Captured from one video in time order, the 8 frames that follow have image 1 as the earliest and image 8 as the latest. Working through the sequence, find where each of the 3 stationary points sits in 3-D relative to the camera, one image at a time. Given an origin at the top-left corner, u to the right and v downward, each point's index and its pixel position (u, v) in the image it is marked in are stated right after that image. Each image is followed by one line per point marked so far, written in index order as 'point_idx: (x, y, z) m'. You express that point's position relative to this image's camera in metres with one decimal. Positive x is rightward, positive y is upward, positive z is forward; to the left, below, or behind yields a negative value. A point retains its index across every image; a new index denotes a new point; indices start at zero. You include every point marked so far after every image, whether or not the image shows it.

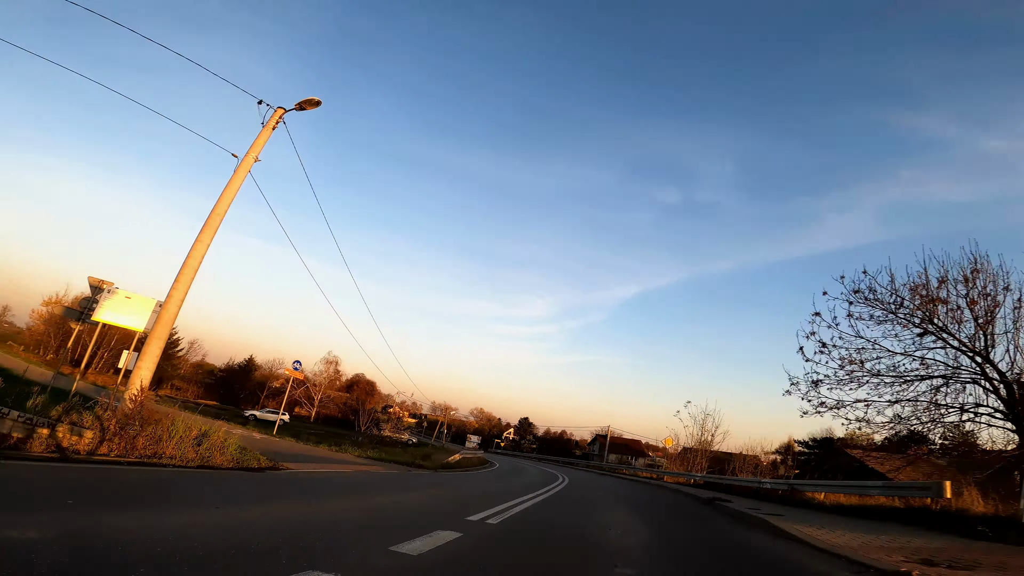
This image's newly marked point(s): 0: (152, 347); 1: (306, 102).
0: (-6.3, -0.9, +8.1) m
1: (-4.7, +4.4, +10.8) m
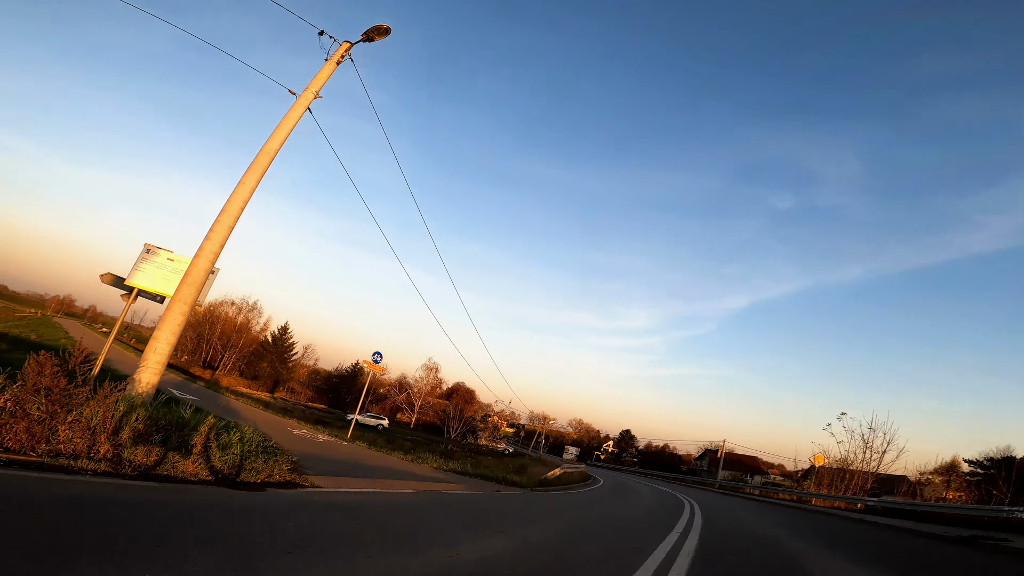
0: (-4.8, -0.3, +6.4) m
1: (-2.8, +4.9, +9.0) m
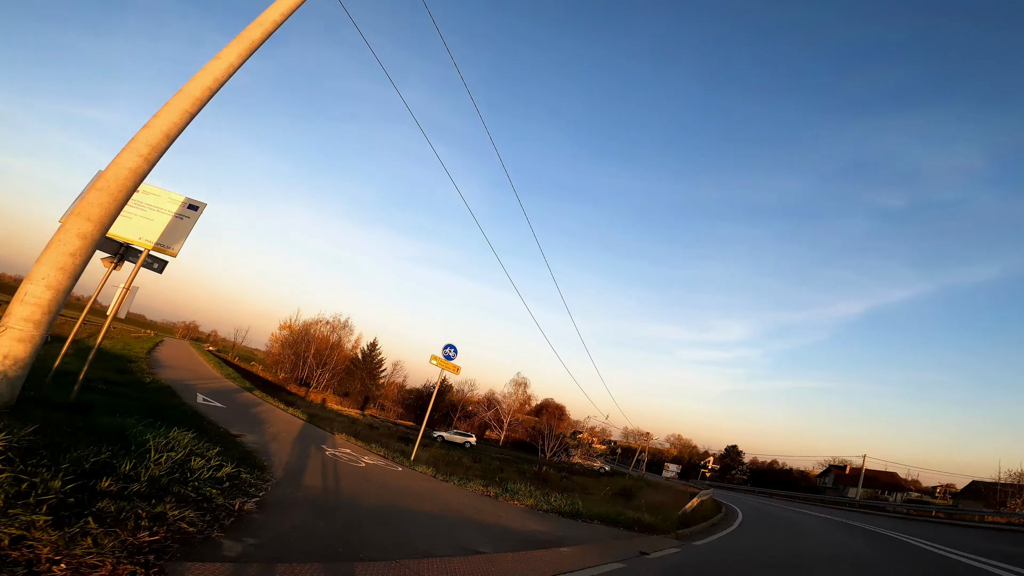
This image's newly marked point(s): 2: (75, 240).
0: (-3.6, +0.4, +3.8) m
1: (-1.5, +5.6, +6.1) m
2: (-3.6, +0.3, +3.8) m
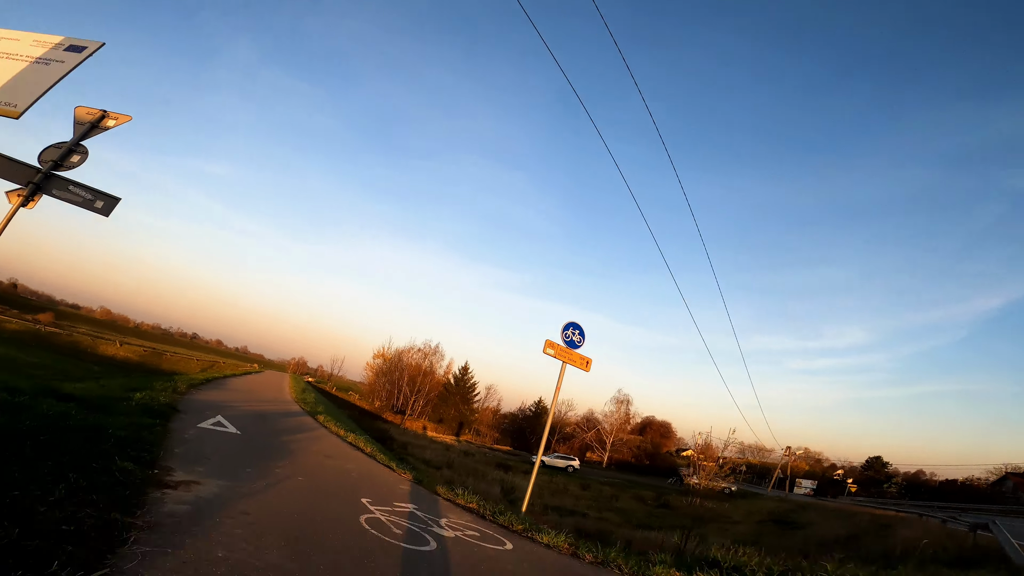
0: (-2.7, +1.1, +1.0) m
1: (-0.7, +6.4, +3.2) m
2: (-2.7, +1.0, +0.9) m
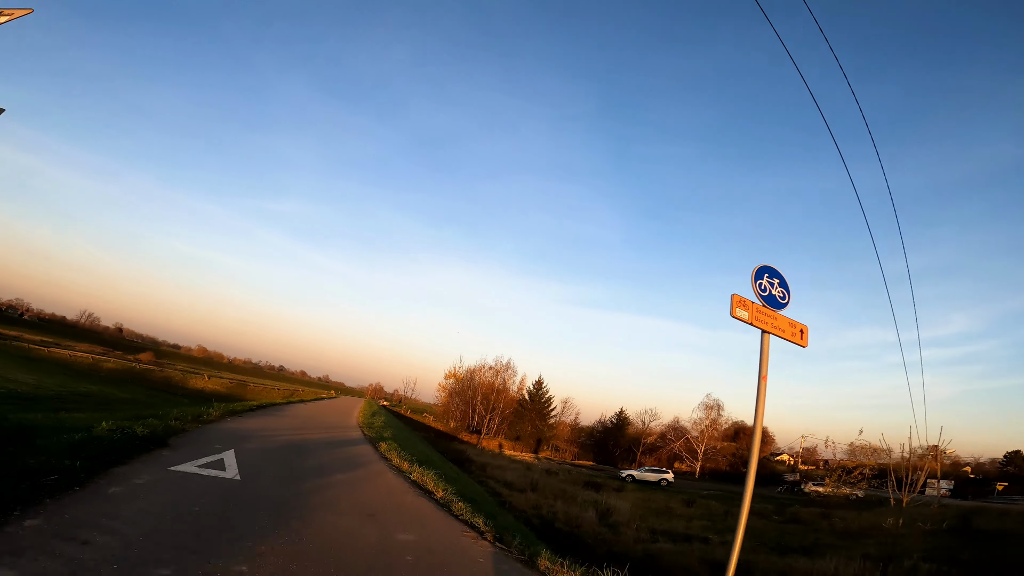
0: (-2.4, +1.5, -0.9) m
1: (-0.6, +7.0, +1.2) m
2: (-2.4, +1.4, -1.0) m
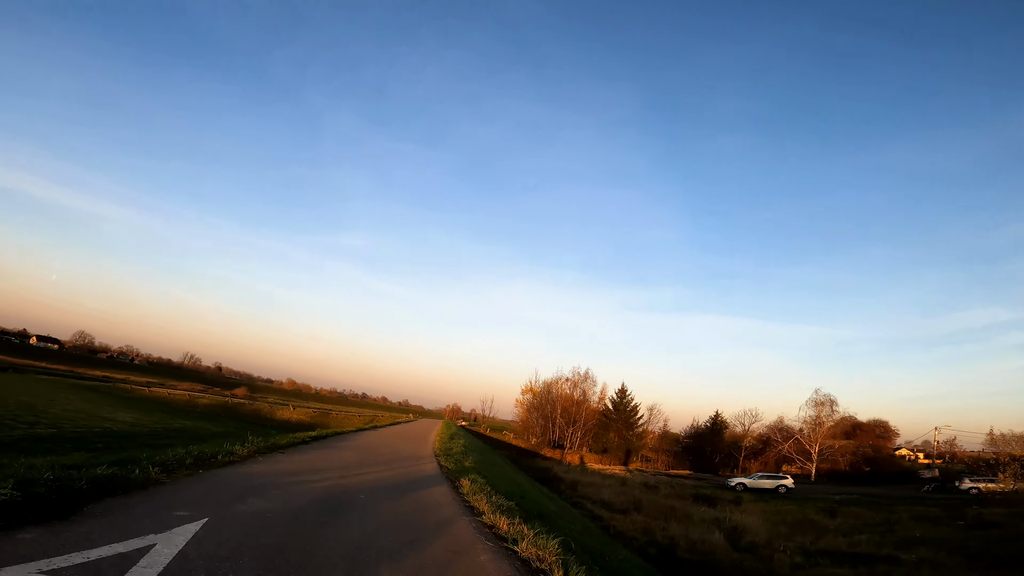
0: (-2.4, +1.9, -2.8) m
1: (-0.8, +7.5, -0.8) m
2: (-2.4, +1.9, -2.8) m
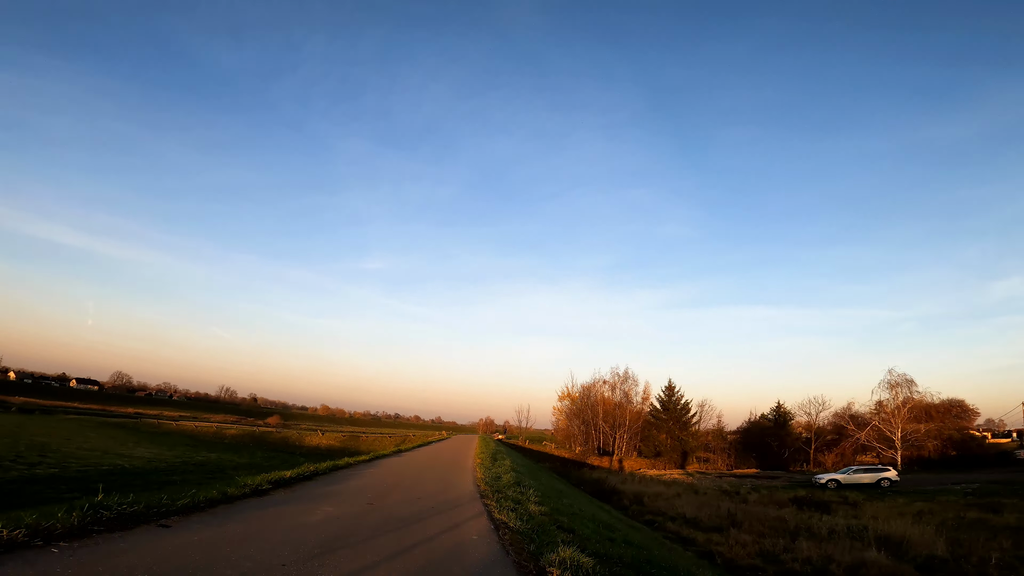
0: (-2.4, +2.7, -5.7) m
1: (-1.1, +8.4, -3.6) m
2: (-2.3, +2.7, -5.8) m
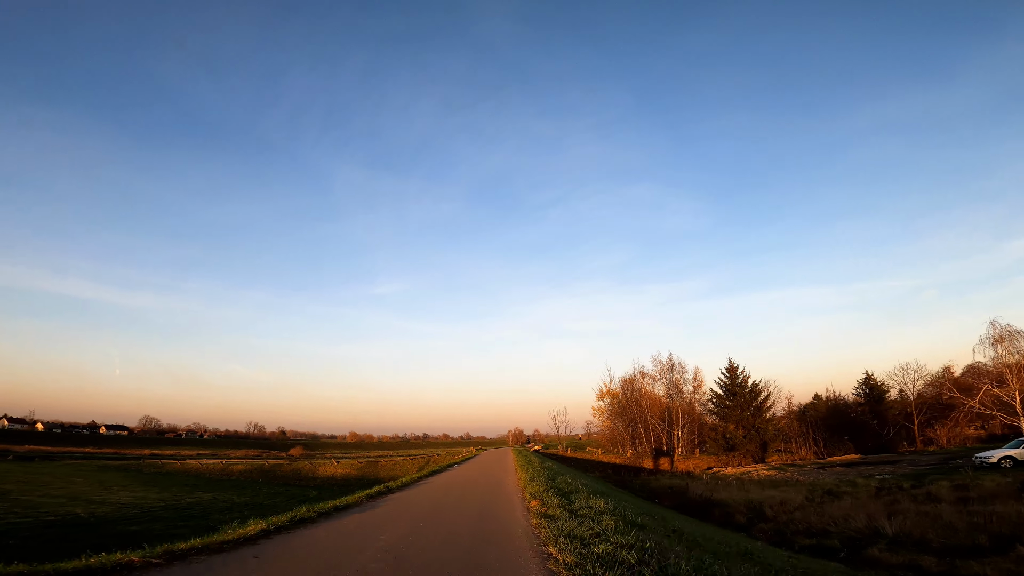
0: (-2.5, +4.8, -11.2) m
1: (-1.8, +10.5, -9.0) m
2: (-2.4, +4.7, -11.3) m
